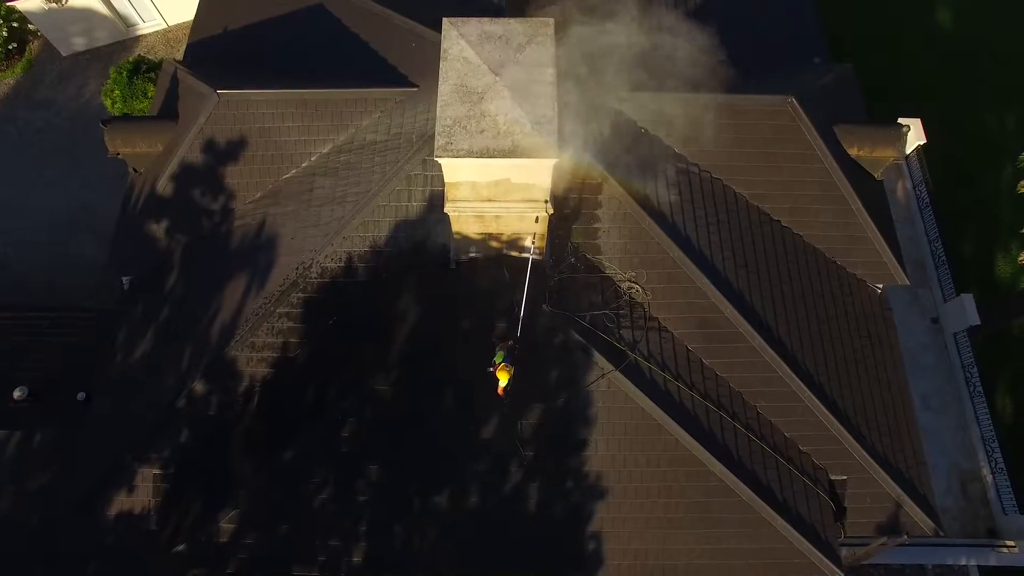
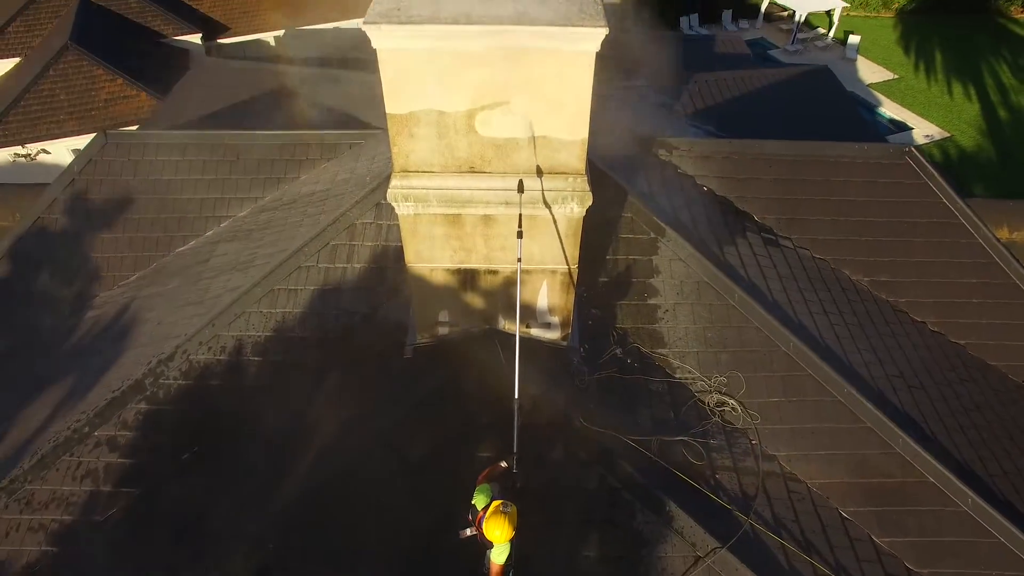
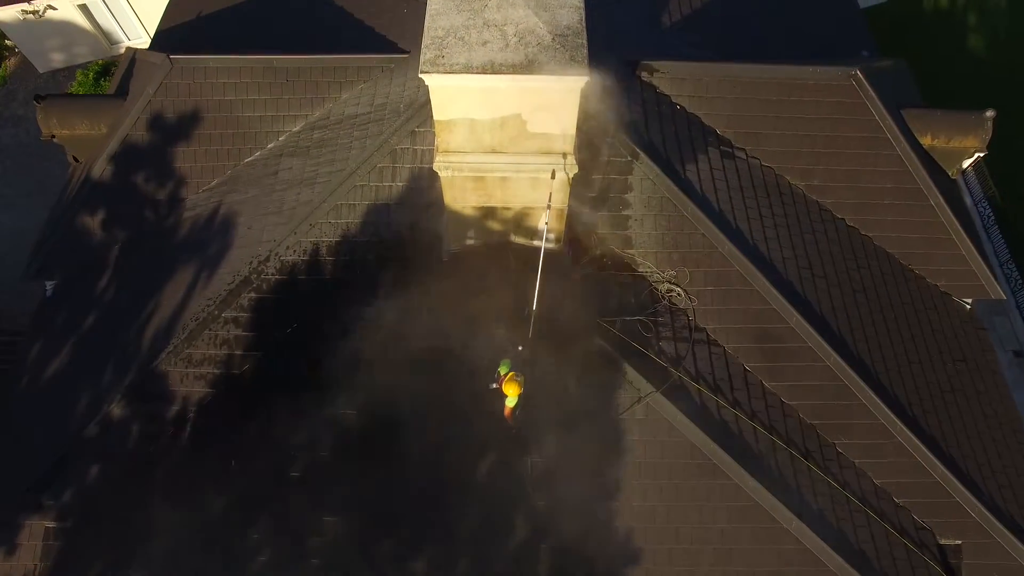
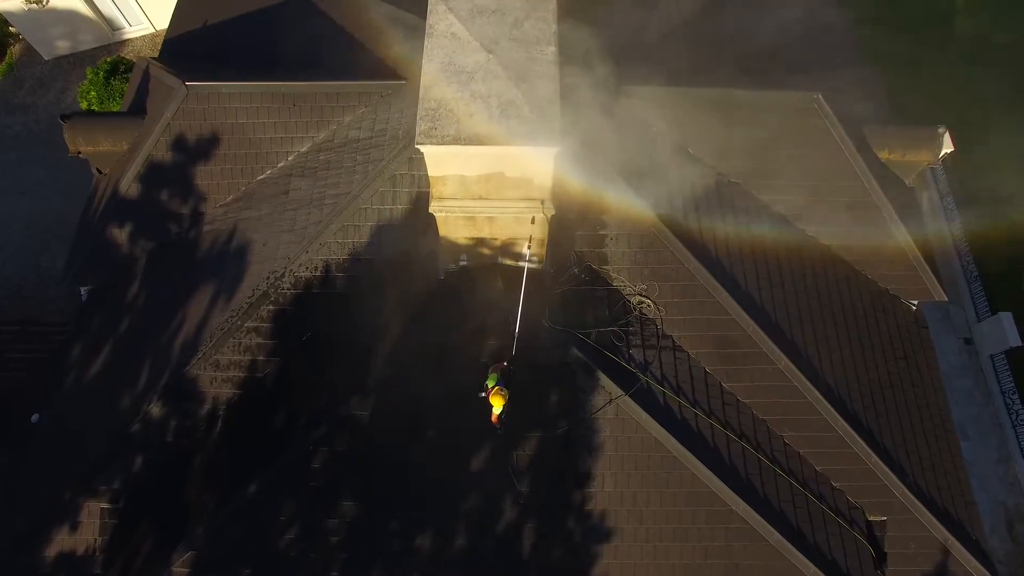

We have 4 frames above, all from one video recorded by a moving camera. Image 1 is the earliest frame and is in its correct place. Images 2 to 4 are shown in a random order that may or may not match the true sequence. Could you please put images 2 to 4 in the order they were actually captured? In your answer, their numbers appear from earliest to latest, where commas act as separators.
4, 3, 2
